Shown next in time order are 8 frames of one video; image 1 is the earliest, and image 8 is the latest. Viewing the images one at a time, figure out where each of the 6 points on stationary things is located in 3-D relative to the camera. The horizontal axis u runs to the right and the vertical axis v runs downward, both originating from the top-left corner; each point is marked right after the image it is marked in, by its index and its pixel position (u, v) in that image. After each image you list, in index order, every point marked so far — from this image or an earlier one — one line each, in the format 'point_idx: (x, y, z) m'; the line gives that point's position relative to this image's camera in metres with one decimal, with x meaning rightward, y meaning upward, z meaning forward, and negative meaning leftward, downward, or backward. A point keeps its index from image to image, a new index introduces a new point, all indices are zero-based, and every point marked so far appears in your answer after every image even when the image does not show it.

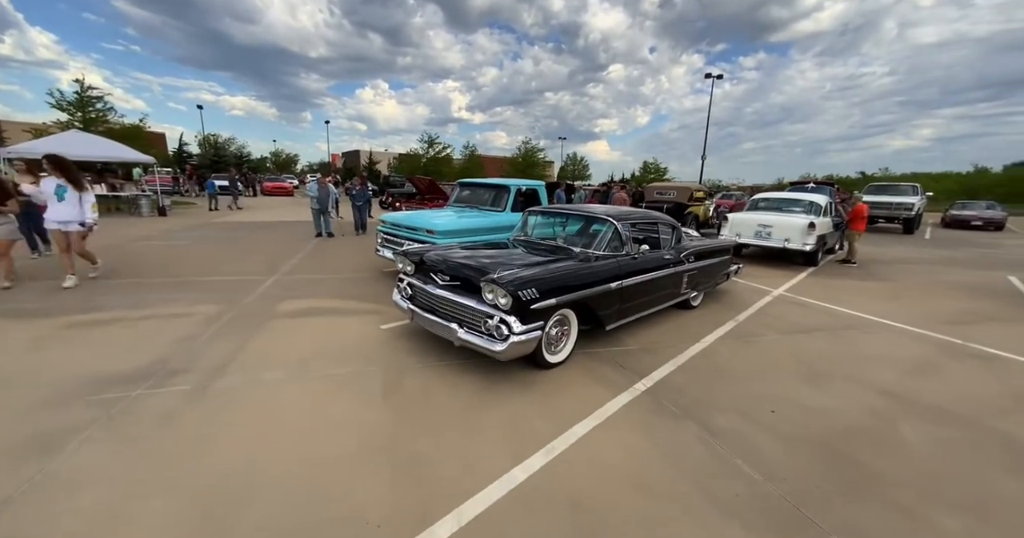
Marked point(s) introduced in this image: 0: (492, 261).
0: (-0.2, +0.1, +3.9) m
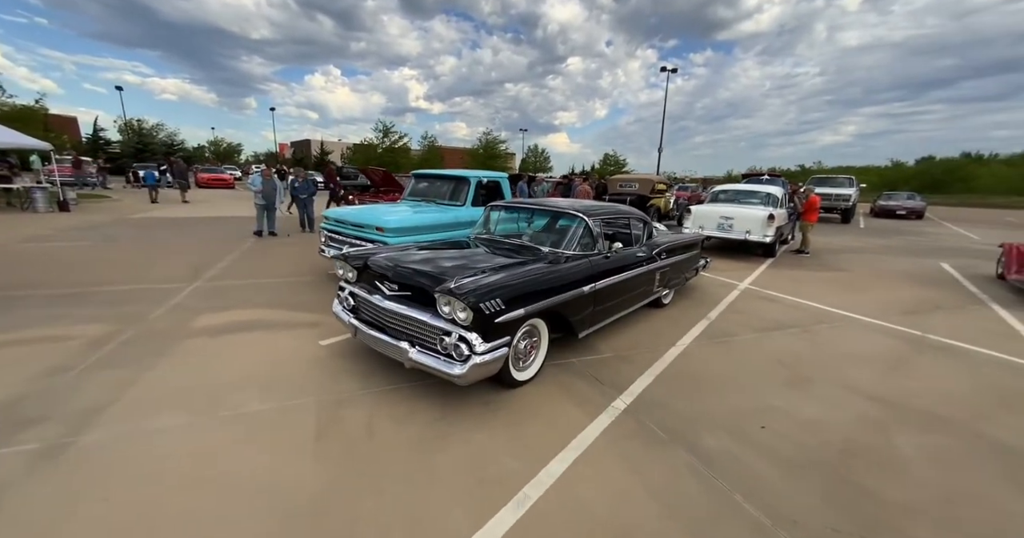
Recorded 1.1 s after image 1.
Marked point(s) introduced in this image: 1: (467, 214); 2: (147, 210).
0: (-0.6, 0.0, +3.4) m
1: (-0.7, +0.9, +6.3) m
2: (-14.2, +2.3, +14.8) m
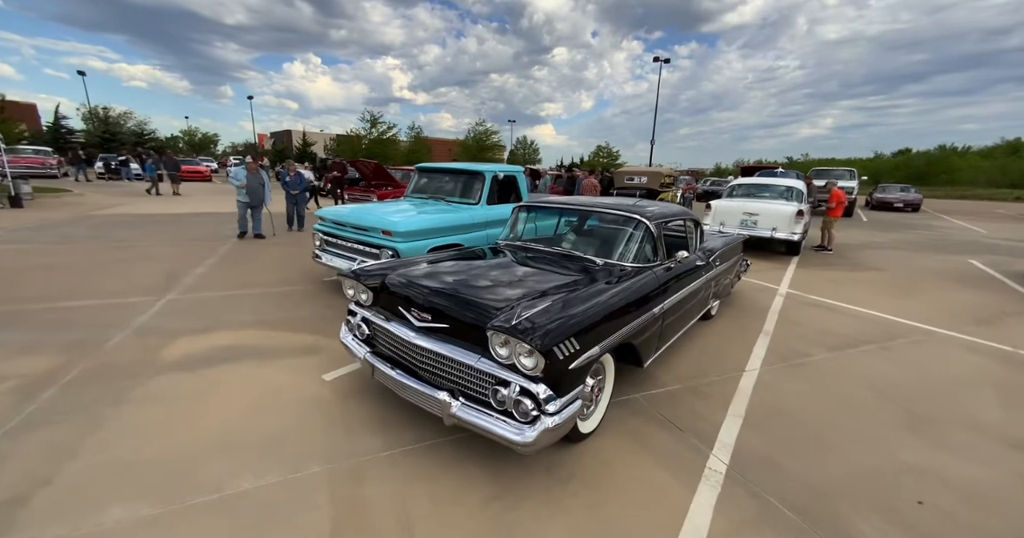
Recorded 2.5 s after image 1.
0: (-0.2, -0.1, +2.7) m
1: (-0.4, +0.8, +5.6) m
2: (-14.2, +2.3, +13.6) m
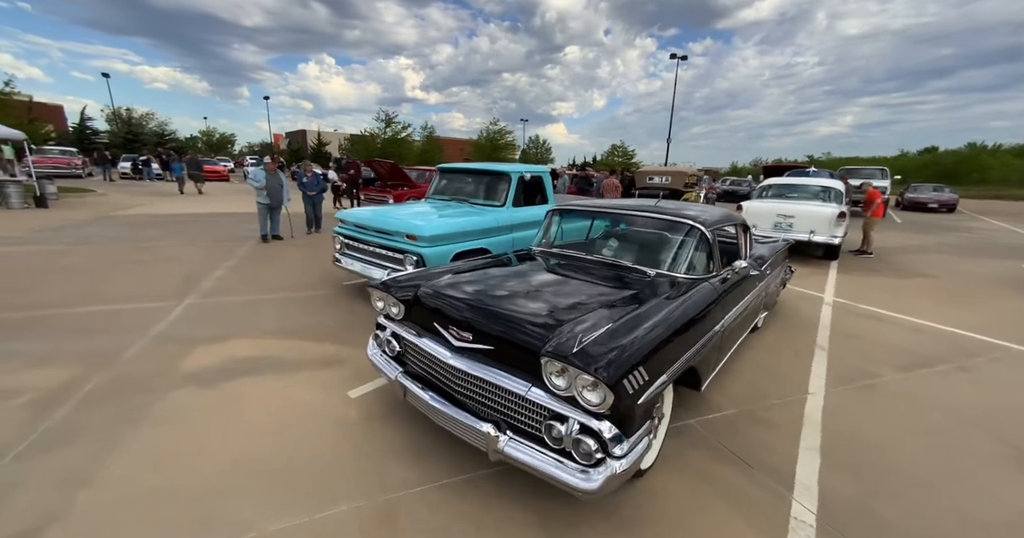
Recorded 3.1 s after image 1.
0: (+0.1, -0.2, +2.5) m
1: (-0.1, +0.8, +5.4) m
2: (-13.6, +2.3, +13.7) m
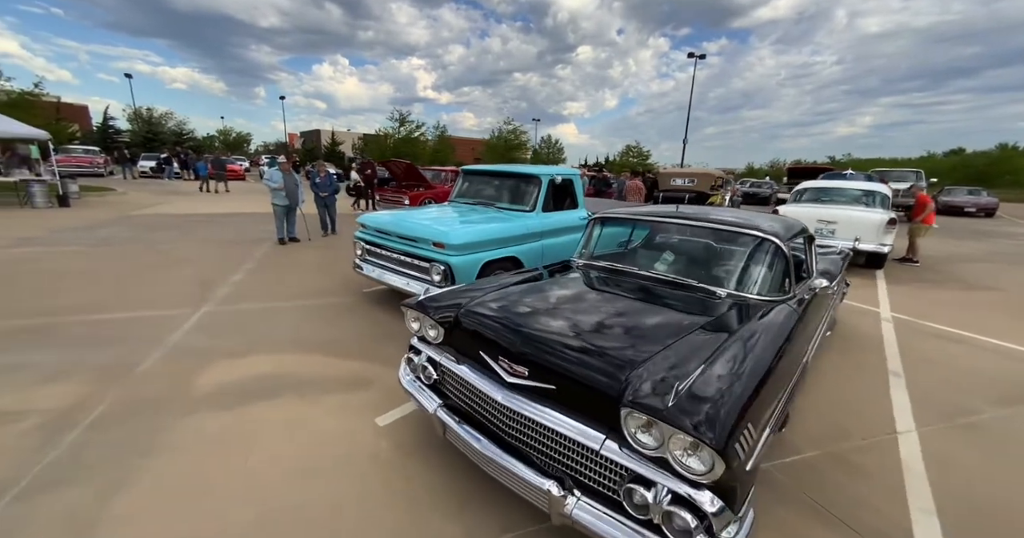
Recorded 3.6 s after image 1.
0: (+0.4, -0.3, +2.1) m
1: (+0.4, +0.6, +5.1) m
2: (-13.0, +2.3, +13.7) m
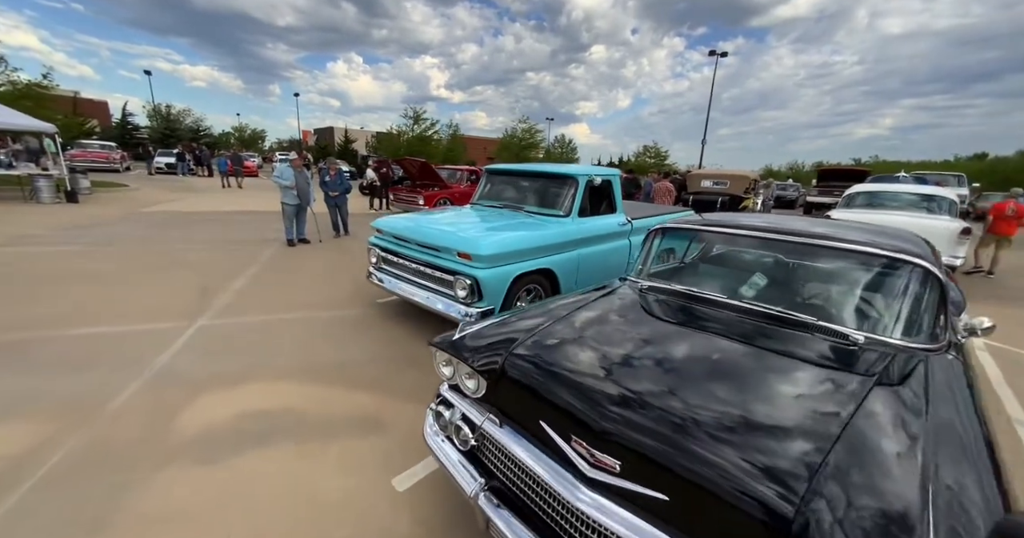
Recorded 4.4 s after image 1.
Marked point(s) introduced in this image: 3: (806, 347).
0: (+0.7, -0.5, +1.6) m
1: (+0.7, +0.5, +4.5) m
2: (-12.3, +2.4, +13.4) m
3: (+1.6, -0.4, +1.8) m
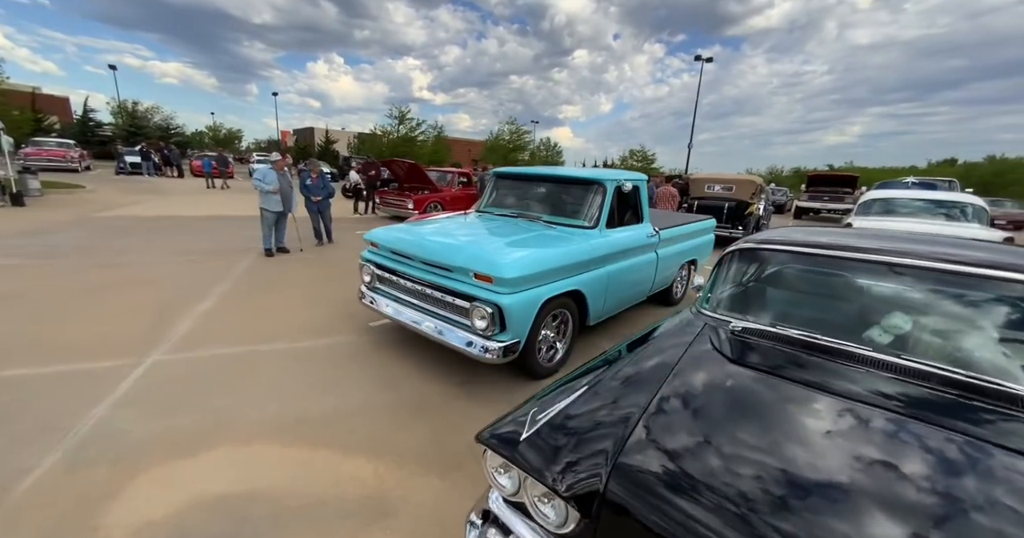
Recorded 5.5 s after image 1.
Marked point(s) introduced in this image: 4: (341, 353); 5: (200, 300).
0: (+1.1, -0.6, +0.9) m
1: (+0.9, +0.3, +3.9) m
2: (-12.5, +2.1, +12.3) m
3: (+1.9, -0.6, +1.2) m
4: (-1.7, -0.8, +3.7) m
5: (-4.0, -0.4, +4.8) m
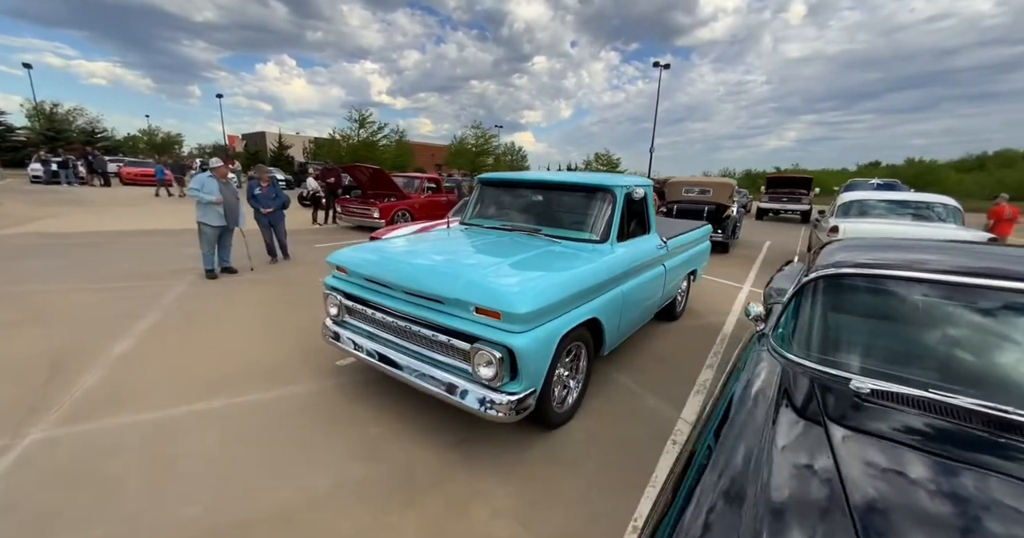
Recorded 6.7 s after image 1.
0: (+1.3, -0.8, +0.4) m
1: (+0.9, +0.1, +3.4) m
2: (-13.3, +1.4, +10.6) m
3: (+2.1, -0.7, +0.8) m
4: (-1.6, -1.1, +2.9) m
5: (-4.0, -0.7, +3.9) m
